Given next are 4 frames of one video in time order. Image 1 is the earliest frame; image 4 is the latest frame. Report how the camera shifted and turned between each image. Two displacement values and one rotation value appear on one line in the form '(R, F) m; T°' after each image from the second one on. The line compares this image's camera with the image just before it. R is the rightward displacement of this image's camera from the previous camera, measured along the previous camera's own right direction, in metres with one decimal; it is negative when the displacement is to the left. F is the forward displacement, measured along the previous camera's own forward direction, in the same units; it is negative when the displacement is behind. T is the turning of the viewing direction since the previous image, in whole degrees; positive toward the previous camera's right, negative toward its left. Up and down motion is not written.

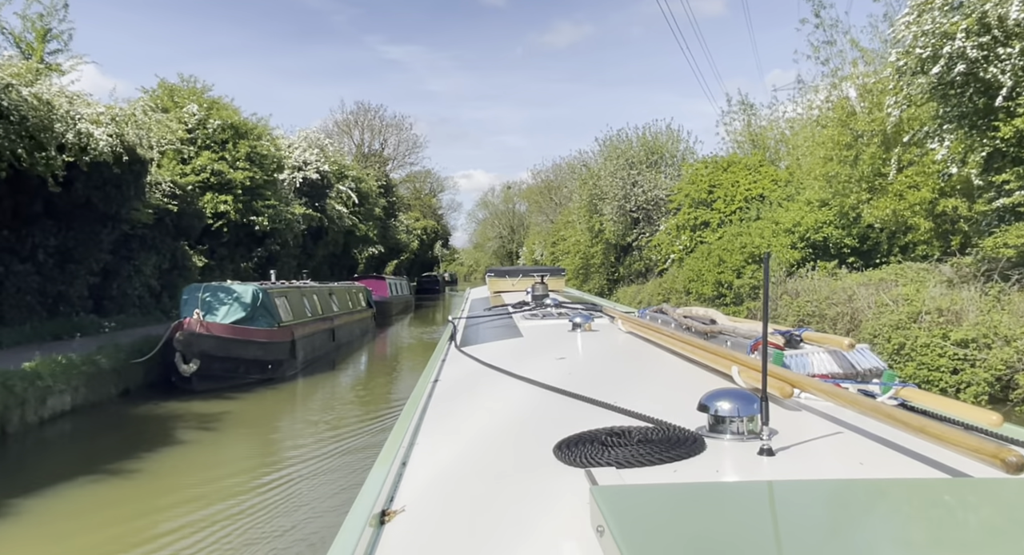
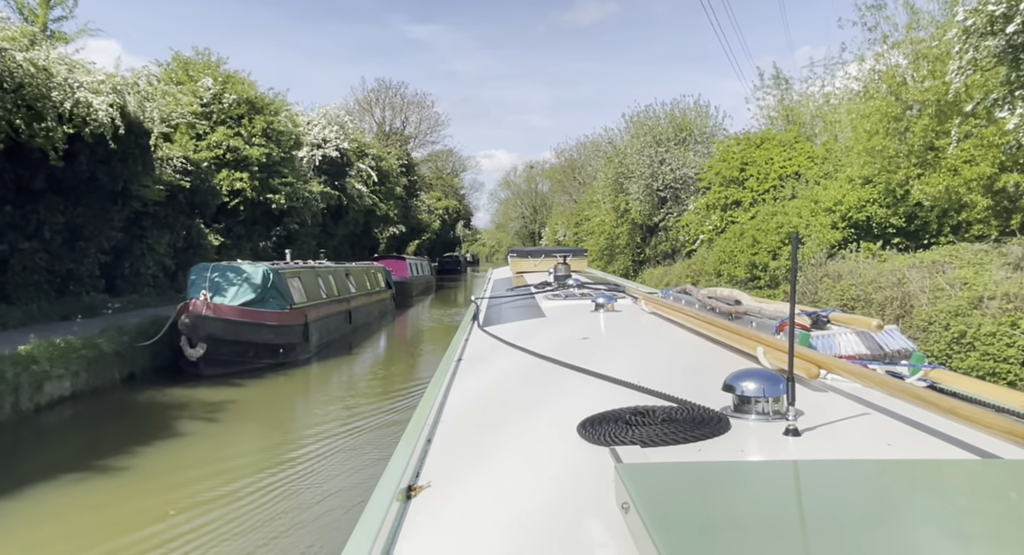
(0.0, +0.4) m; -2°
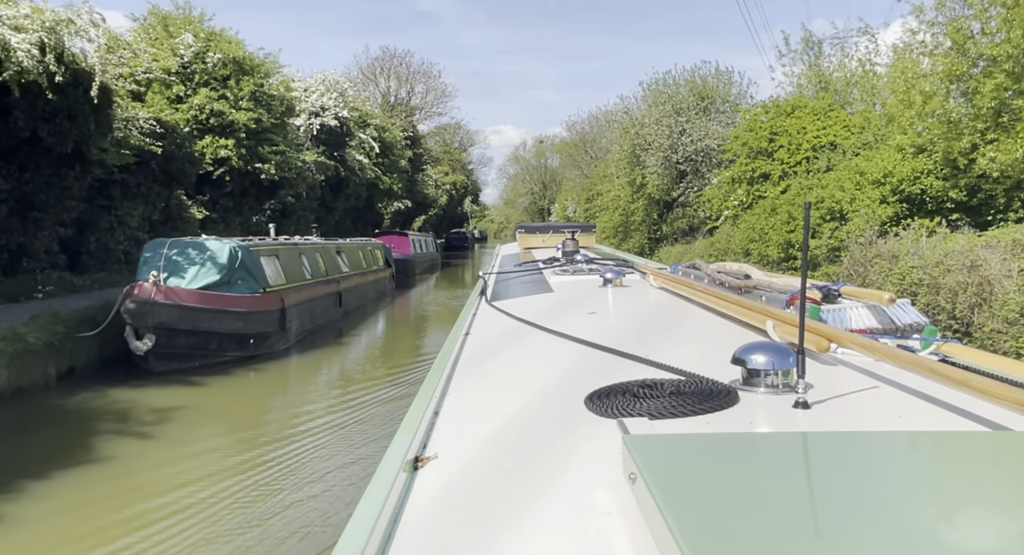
(0.0, +0.8) m; -1°
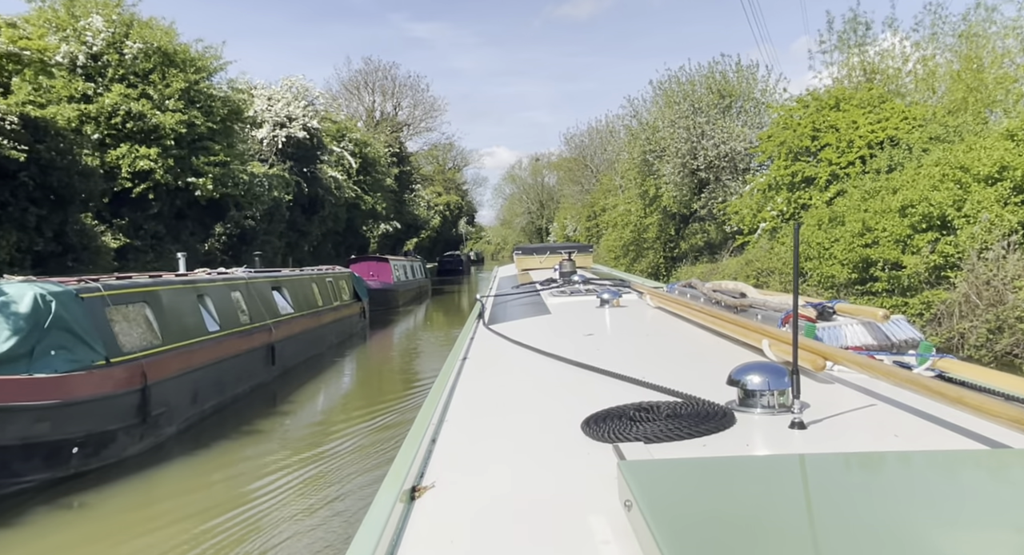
(0.0, +1.9) m; 0°
